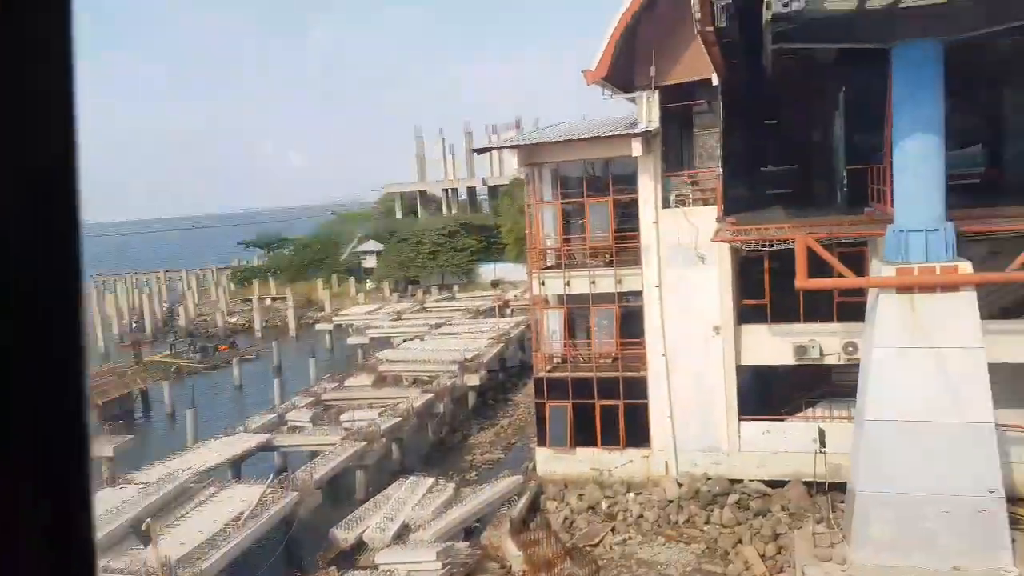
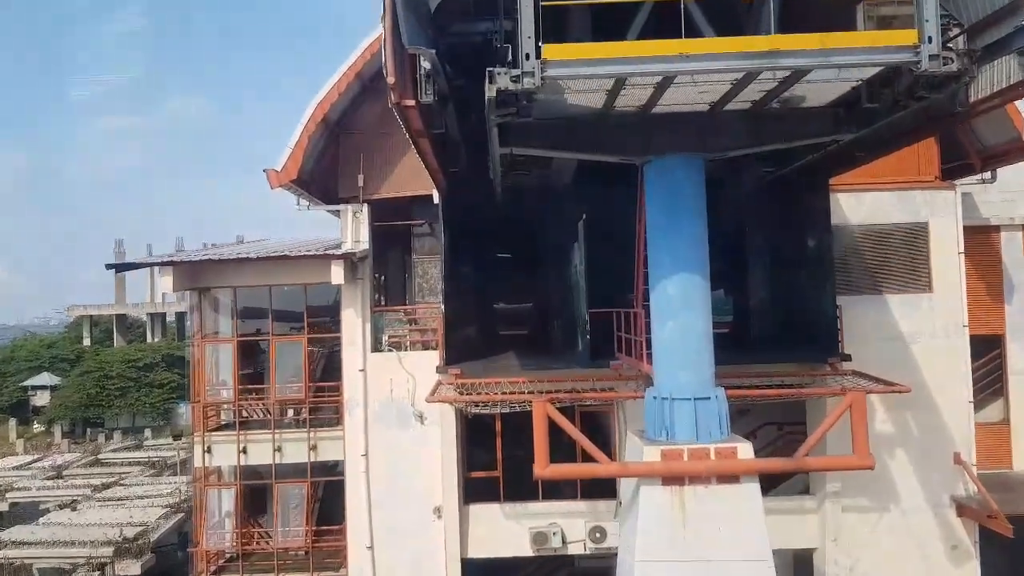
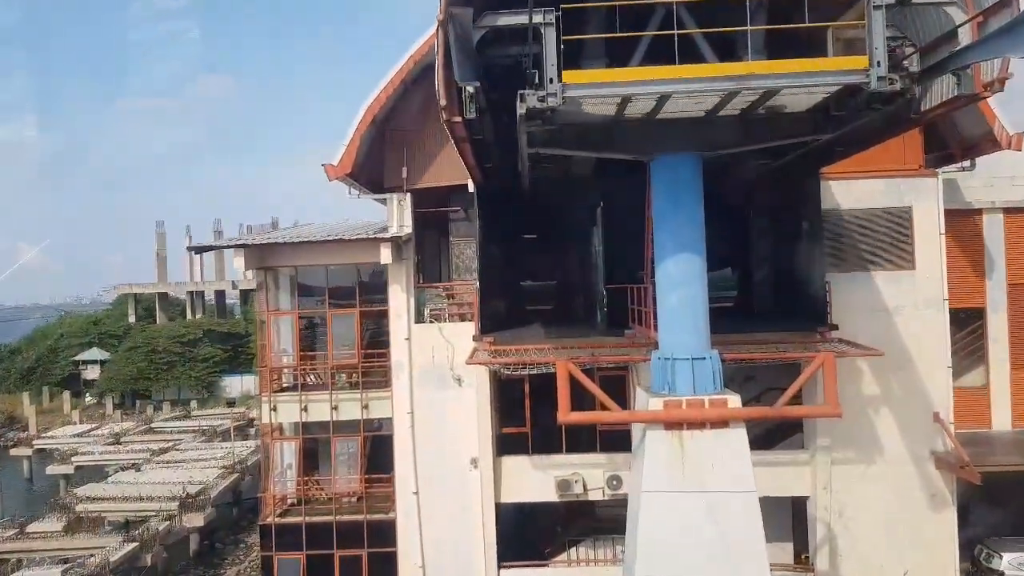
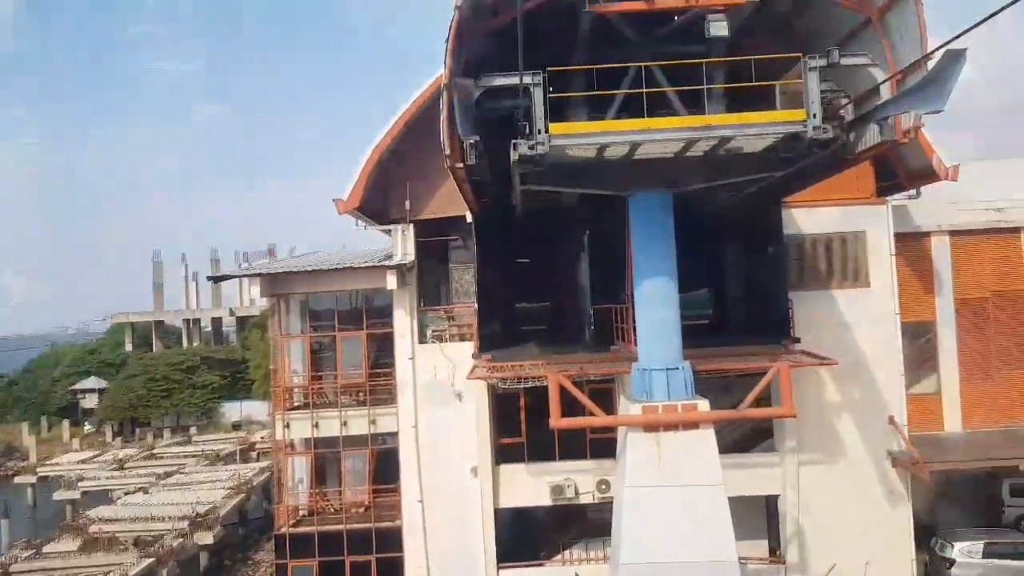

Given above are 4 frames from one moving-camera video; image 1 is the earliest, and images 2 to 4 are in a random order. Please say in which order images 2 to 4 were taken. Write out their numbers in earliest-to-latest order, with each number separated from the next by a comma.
4, 3, 2
